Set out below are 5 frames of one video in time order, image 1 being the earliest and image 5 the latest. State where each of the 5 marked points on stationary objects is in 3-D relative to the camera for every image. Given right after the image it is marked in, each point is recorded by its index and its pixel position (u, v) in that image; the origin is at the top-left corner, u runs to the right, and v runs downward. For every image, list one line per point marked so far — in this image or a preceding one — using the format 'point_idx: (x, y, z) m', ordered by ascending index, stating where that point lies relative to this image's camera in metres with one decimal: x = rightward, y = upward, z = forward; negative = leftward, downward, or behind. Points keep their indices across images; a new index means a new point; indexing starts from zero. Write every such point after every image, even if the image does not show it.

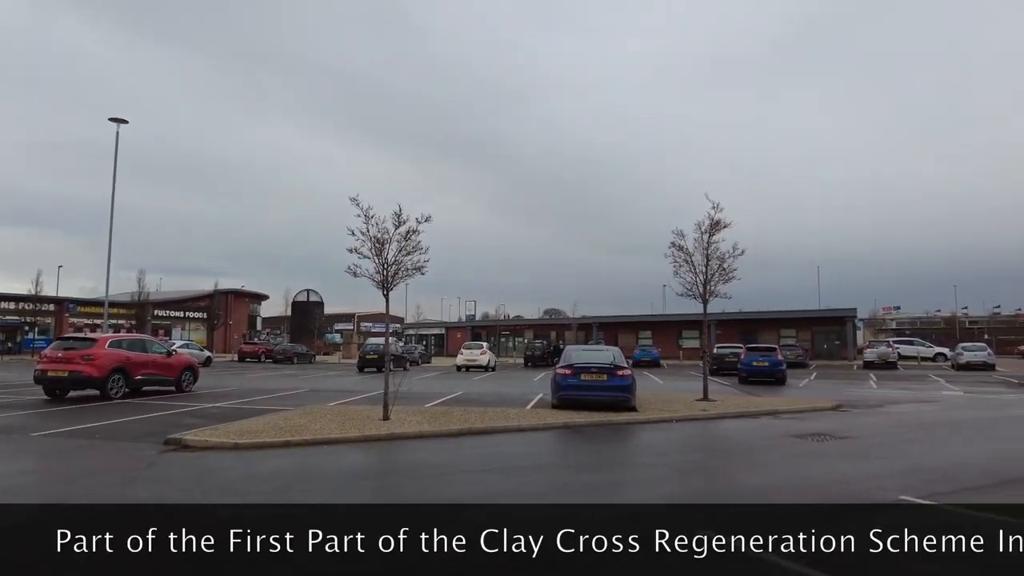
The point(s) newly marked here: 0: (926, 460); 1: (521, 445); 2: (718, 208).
0: (+4.9, -2.1, +7.7) m
1: (+0.2, -2.3, +9.4) m
2: (+4.8, +1.9, +15.4) m
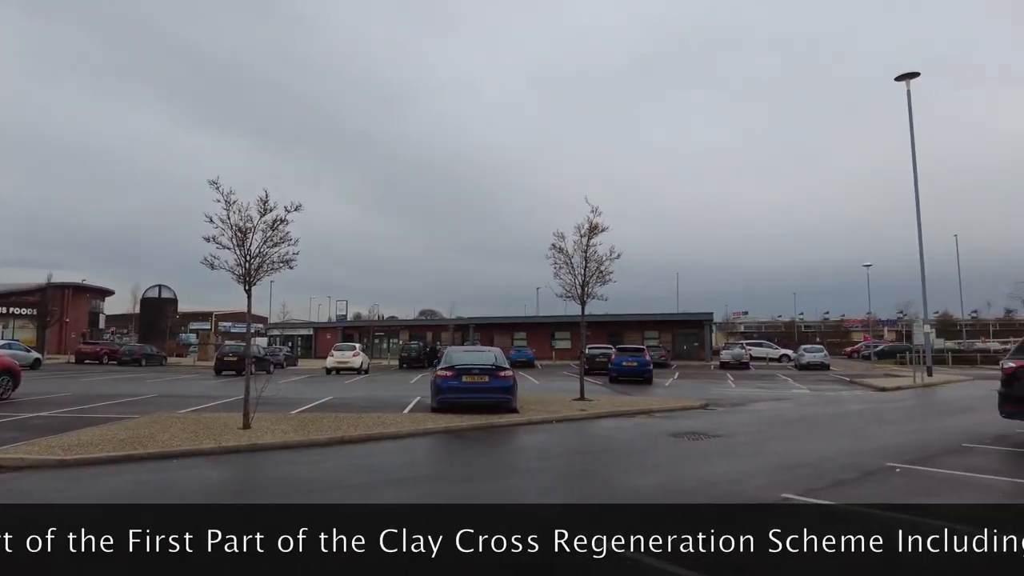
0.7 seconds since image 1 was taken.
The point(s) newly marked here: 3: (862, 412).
0: (+3.5, -2.1, +8.1) m
1: (-1.4, -2.3, +8.9) m
2: (+2.0, +1.9, +15.6) m
3: (+8.0, -2.8, +14.9) m
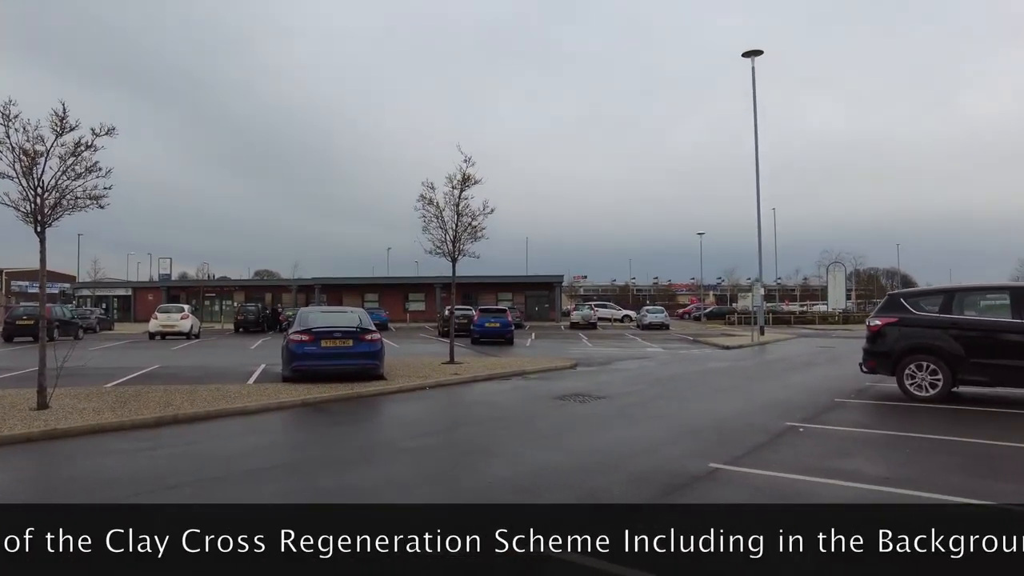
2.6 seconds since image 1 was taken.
0: (+2.2, -1.6, +7.7) m
1: (-2.8, -1.7, +7.3) m
2: (-0.9, +2.8, +14.5) m
3: (+5.0, -1.9, +15.4) m
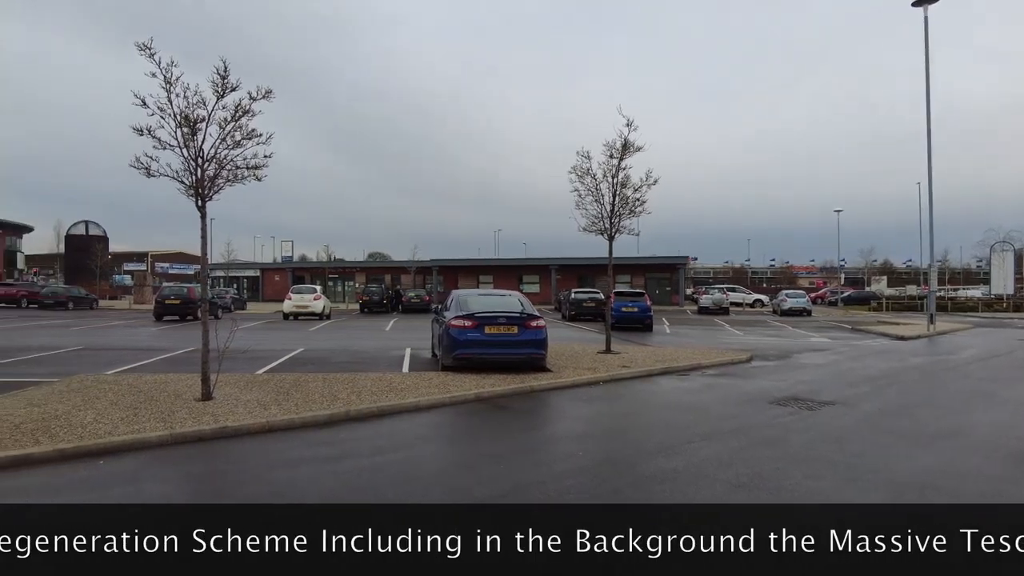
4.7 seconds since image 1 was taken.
0: (+4.4, -1.4, +5.8) m
1: (-0.6, -1.5, +6.2) m
2: (+2.3, +3.2, +12.8) m
3: (+8.3, -1.6, +13.0) m
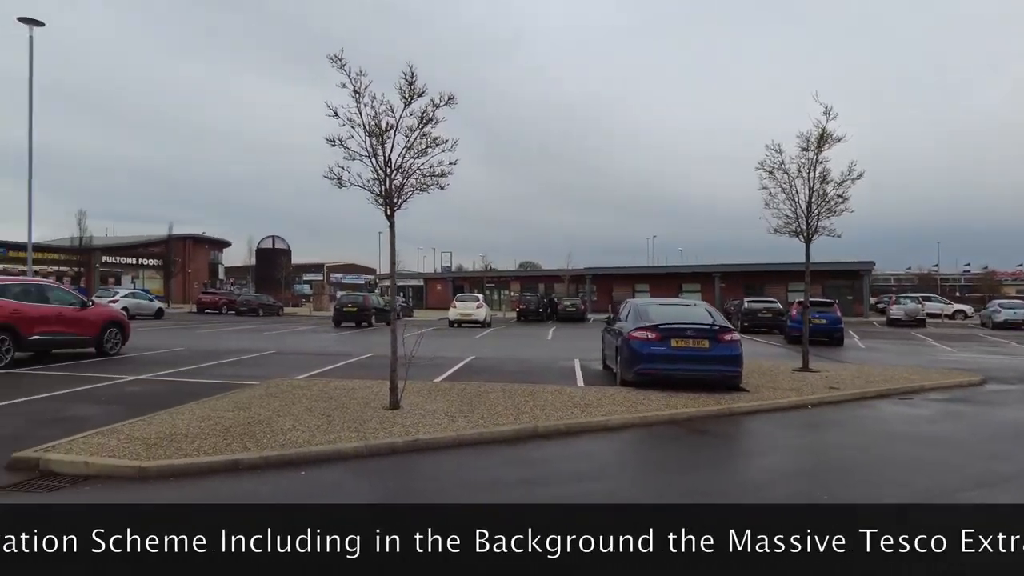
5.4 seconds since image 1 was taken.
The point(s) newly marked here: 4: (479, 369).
0: (+5.9, -1.5, +4.1) m
1: (+1.2, -1.5, +5.5) m
2: (+5.5, +3.0, +11.4) m
3: (+11.4, -1.7, +10.1) m
4: (-0.6, -1.4, +11.5) m
